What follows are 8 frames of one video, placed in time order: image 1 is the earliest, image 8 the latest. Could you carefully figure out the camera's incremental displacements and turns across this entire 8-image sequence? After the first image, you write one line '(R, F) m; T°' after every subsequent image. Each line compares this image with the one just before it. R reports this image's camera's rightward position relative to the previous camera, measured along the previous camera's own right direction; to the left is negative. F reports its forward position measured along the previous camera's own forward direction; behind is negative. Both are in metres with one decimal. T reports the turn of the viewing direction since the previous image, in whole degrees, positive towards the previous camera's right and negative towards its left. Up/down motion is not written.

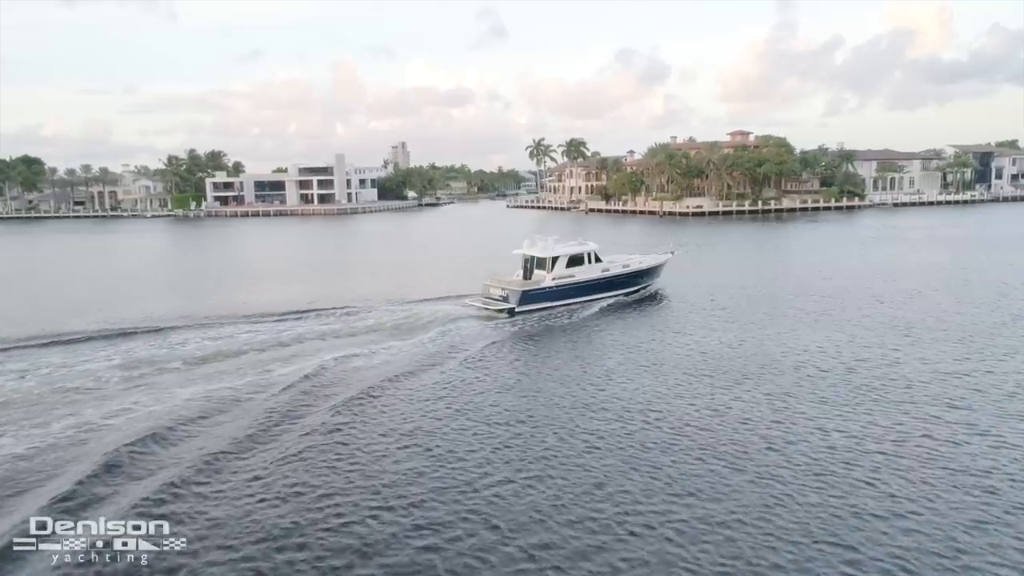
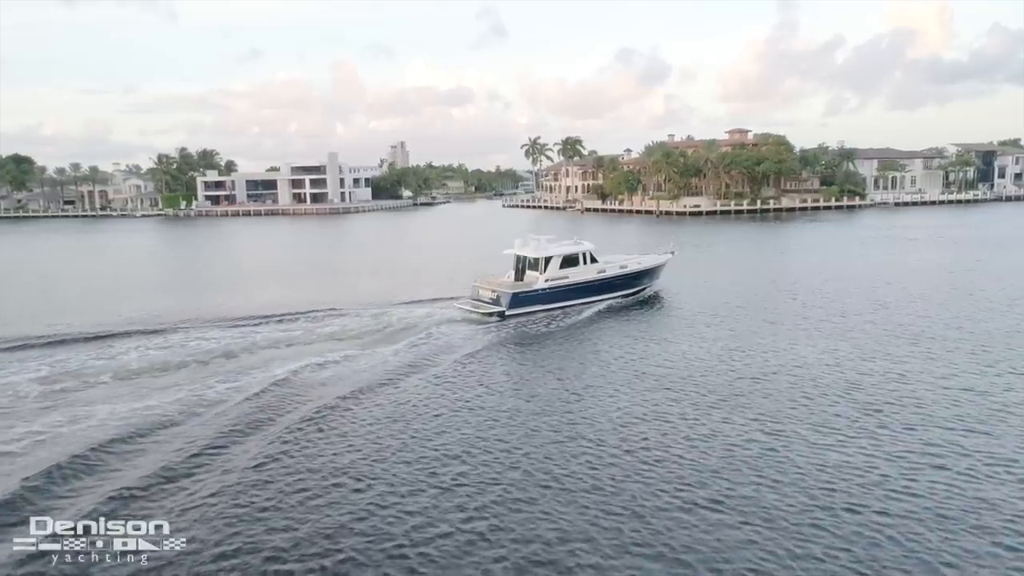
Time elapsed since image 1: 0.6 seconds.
(+0.7, +2.5) m; 0°
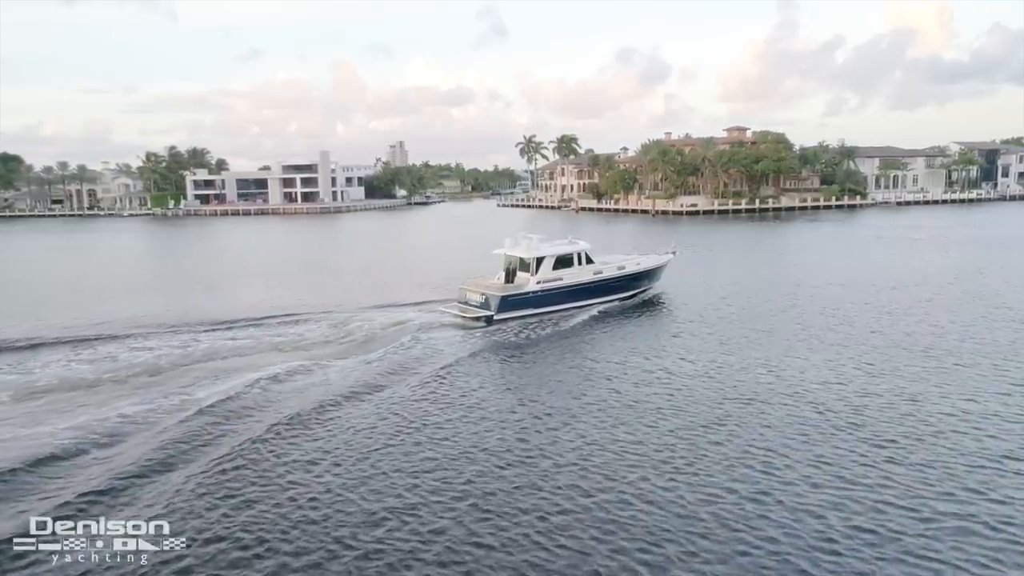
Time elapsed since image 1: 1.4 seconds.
(+0.8, +2.9) m; 0°
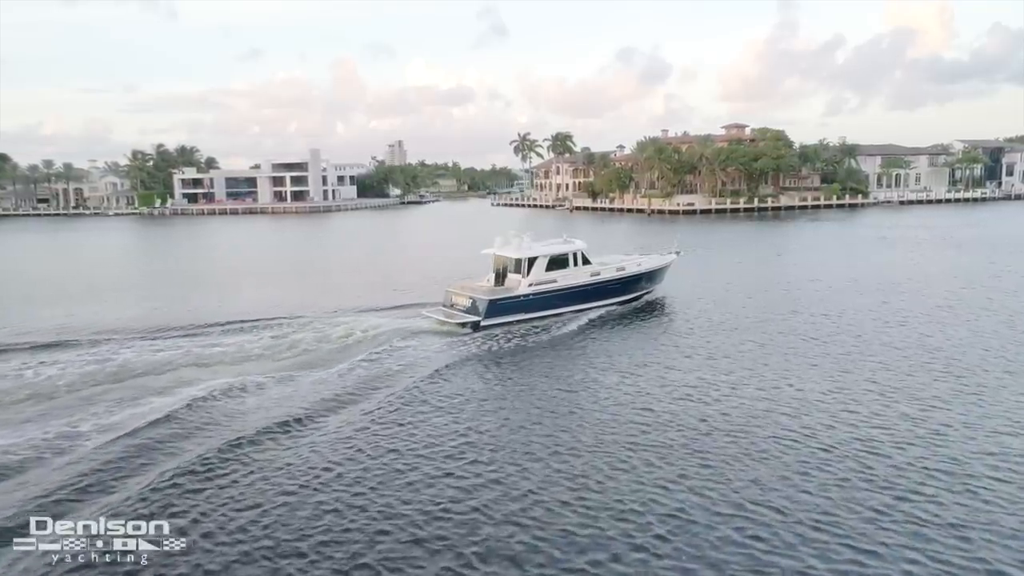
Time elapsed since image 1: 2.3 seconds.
(+0.9, +3.3) m; 0°
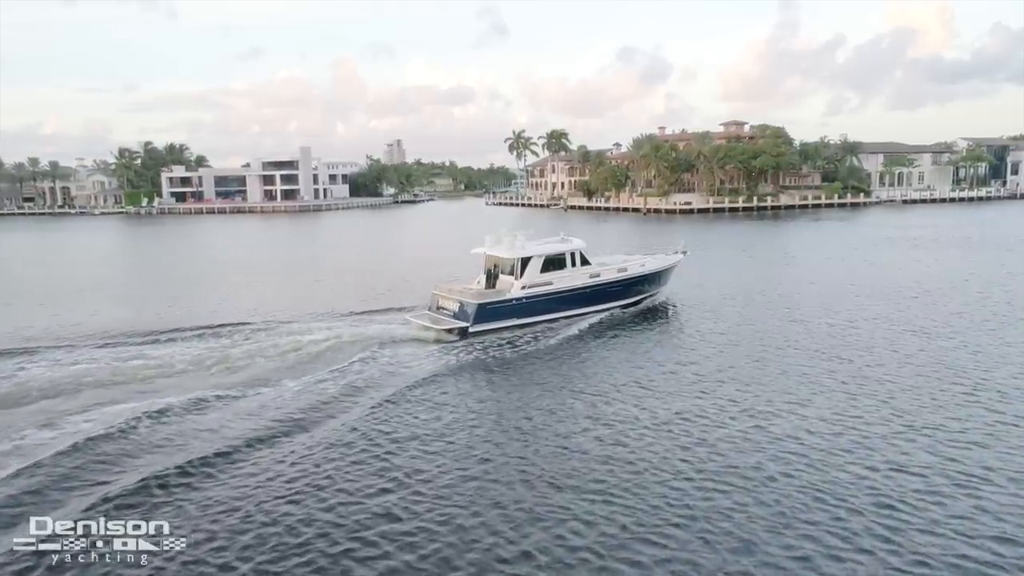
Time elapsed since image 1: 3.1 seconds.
(+0.8, +3.3) m; 0°
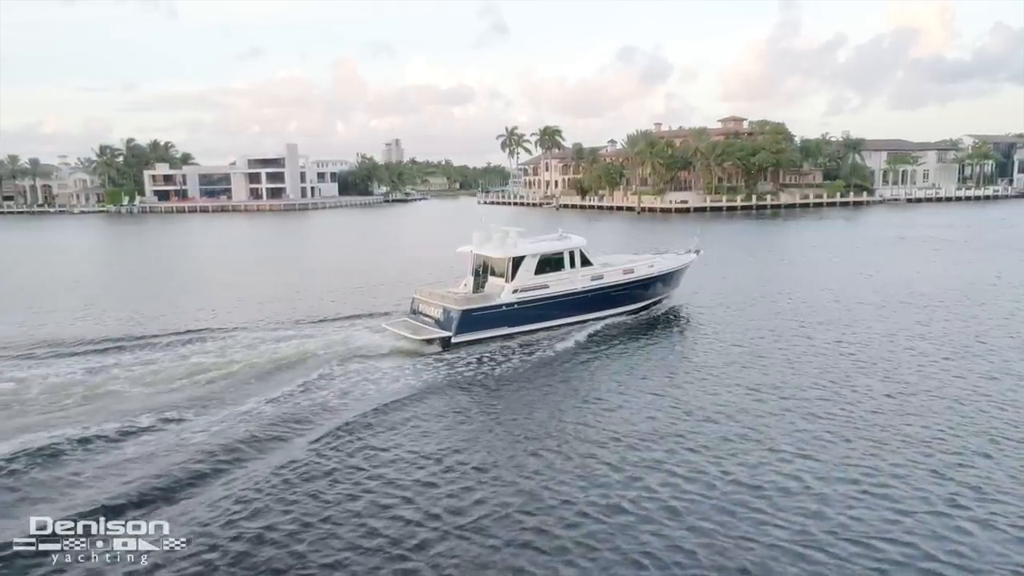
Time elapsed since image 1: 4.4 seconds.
(+1.1, +4.5) m; 0°
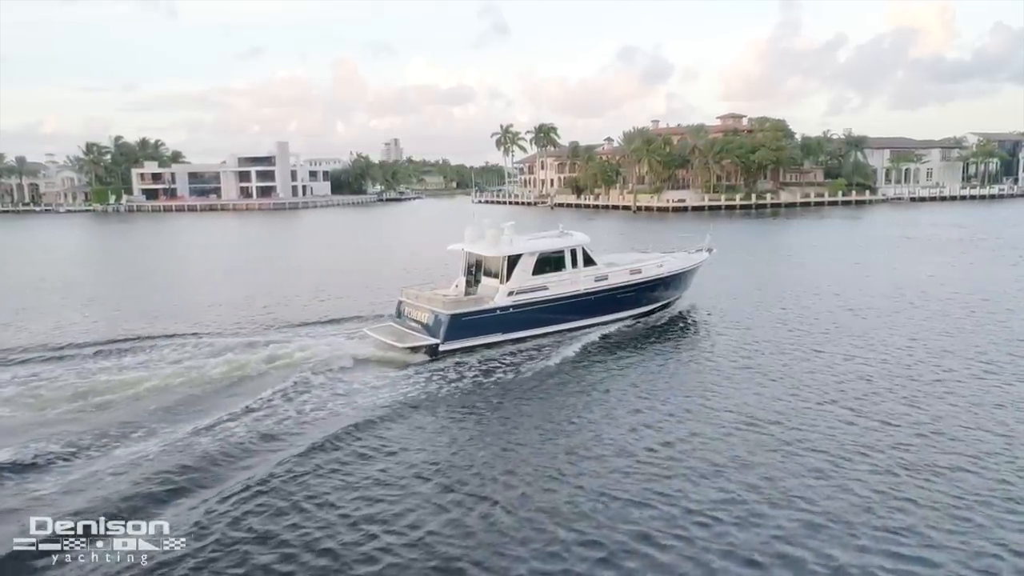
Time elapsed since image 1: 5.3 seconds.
(+0.7, +3.0) m; 0°
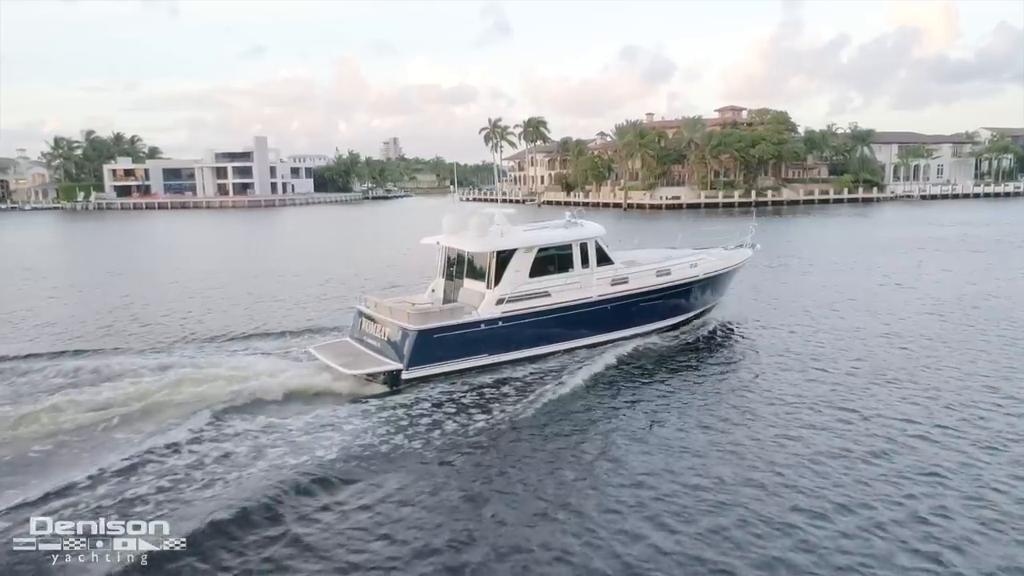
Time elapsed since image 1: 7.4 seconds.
(+1.7, +7.0) m; 0°
